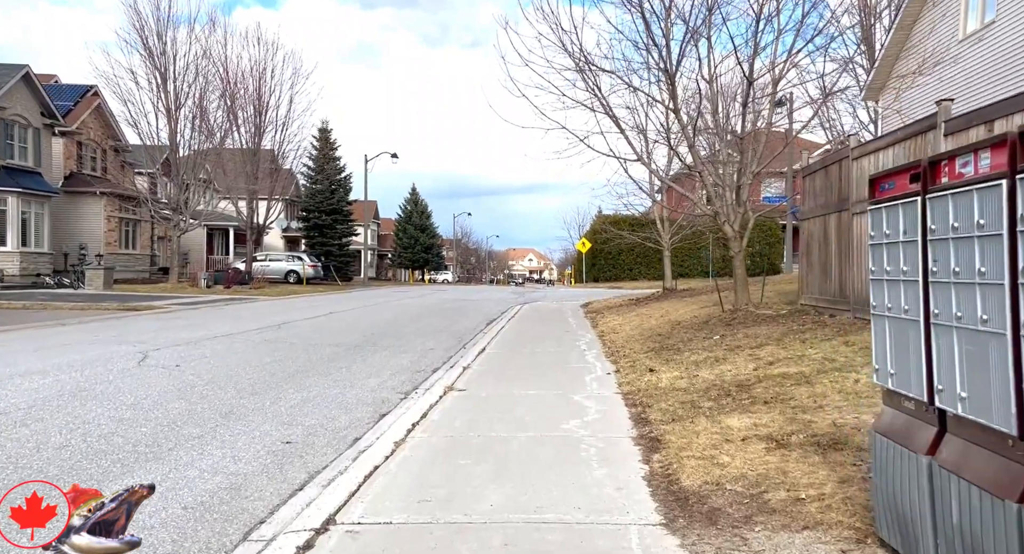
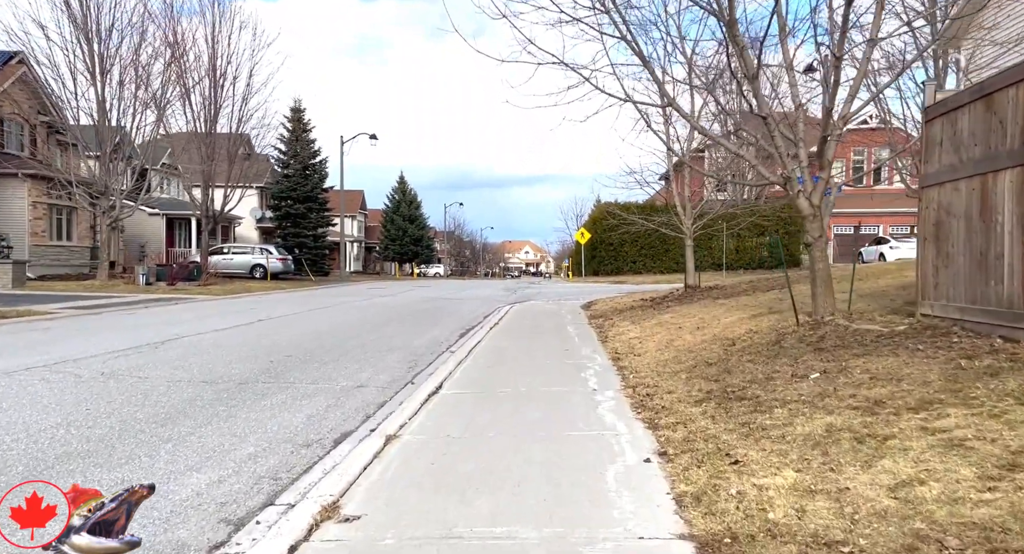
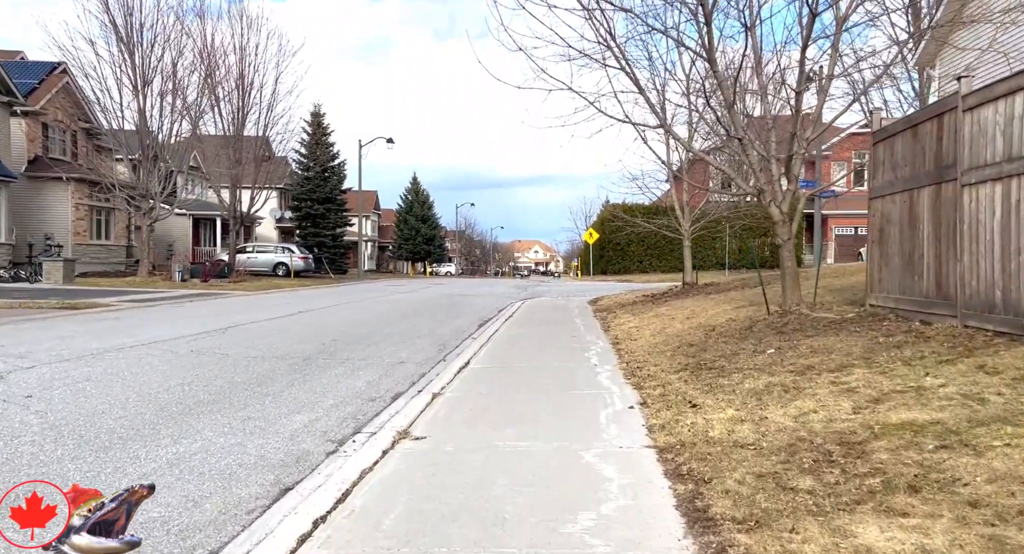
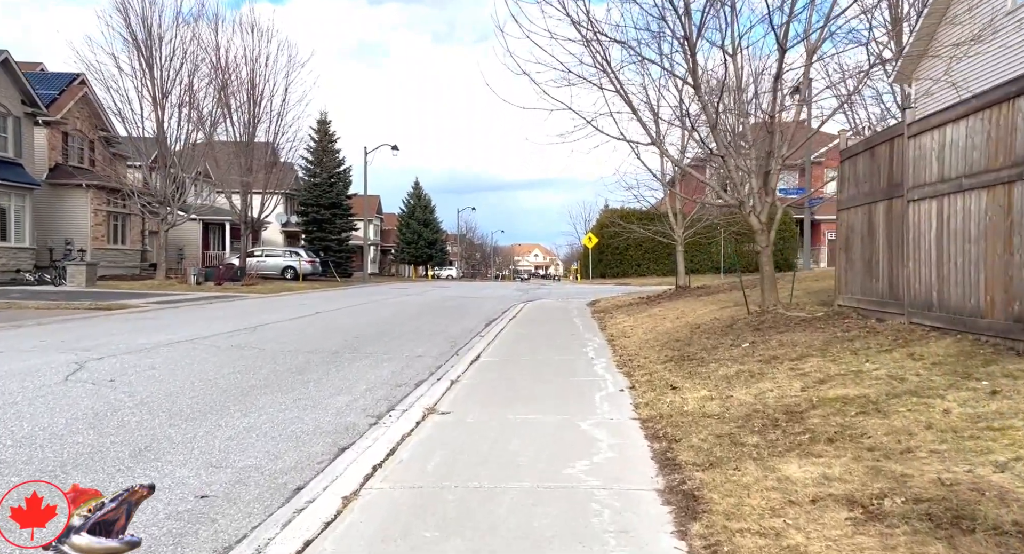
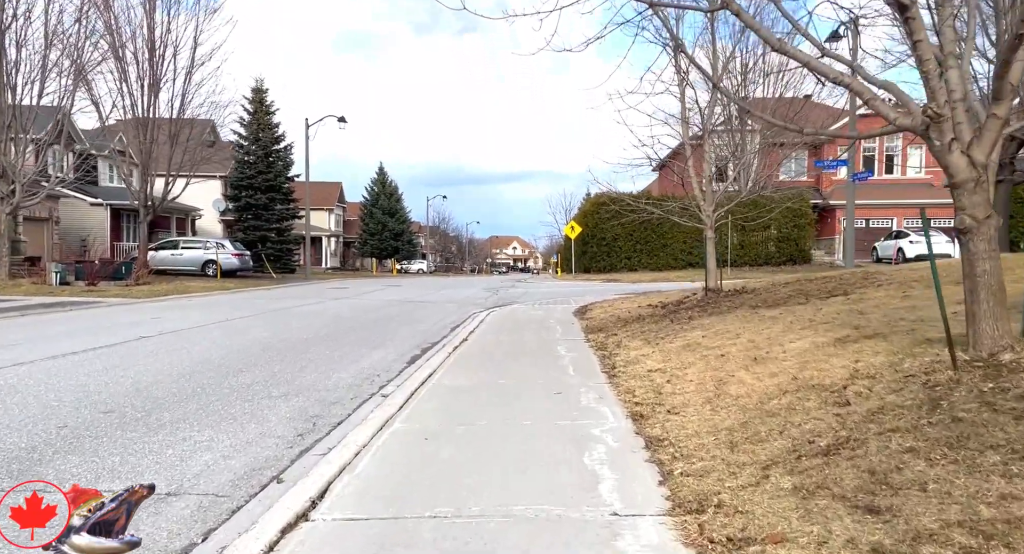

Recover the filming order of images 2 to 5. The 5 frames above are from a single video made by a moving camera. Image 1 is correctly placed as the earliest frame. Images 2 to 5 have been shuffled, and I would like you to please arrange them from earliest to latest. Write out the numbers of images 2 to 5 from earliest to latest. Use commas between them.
4, 3, 2, 5
